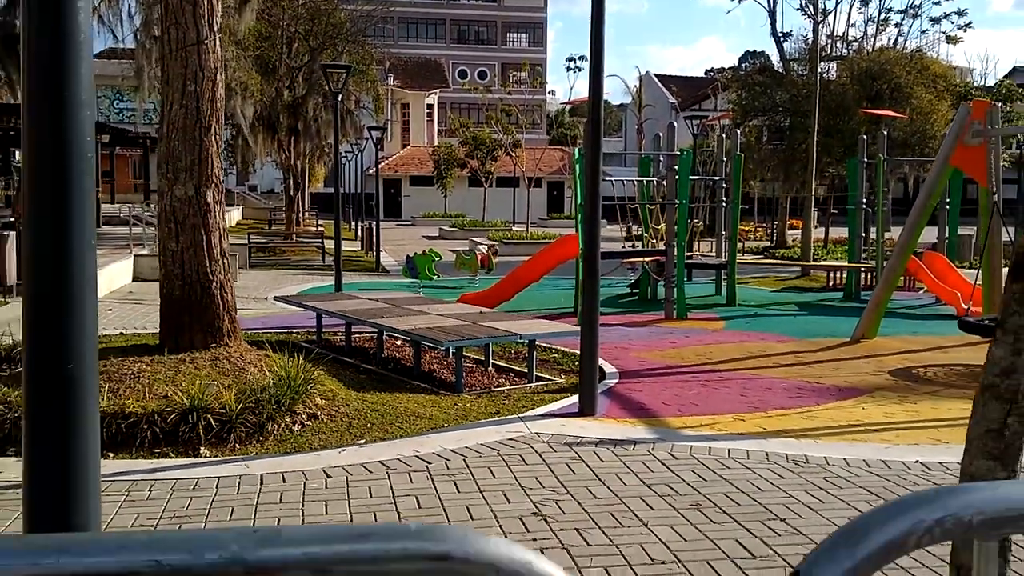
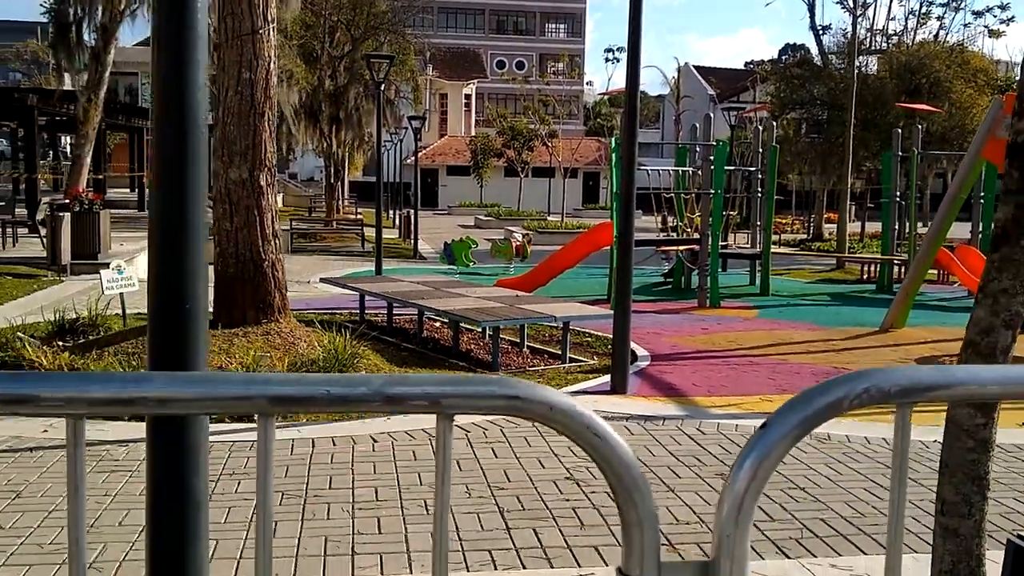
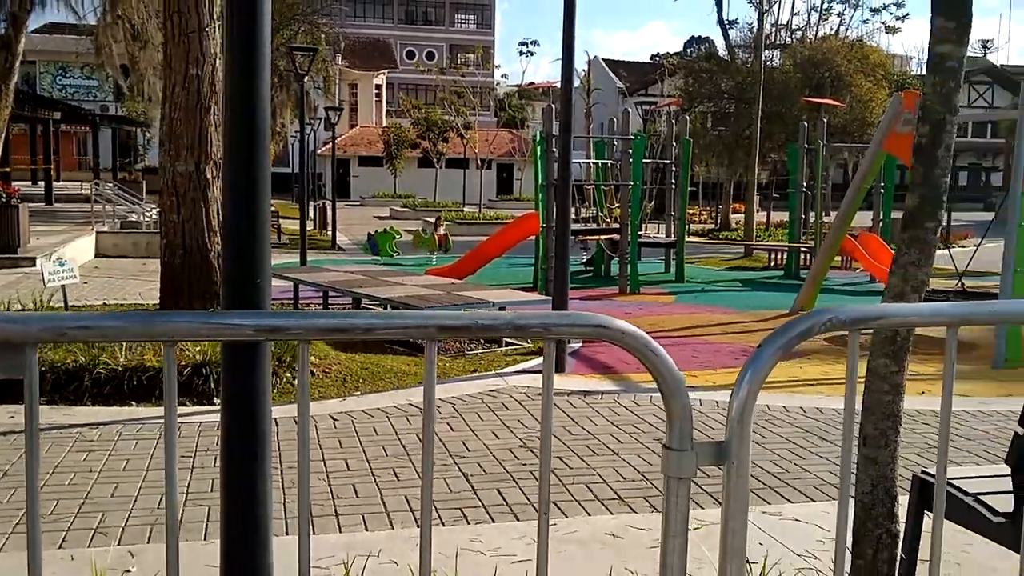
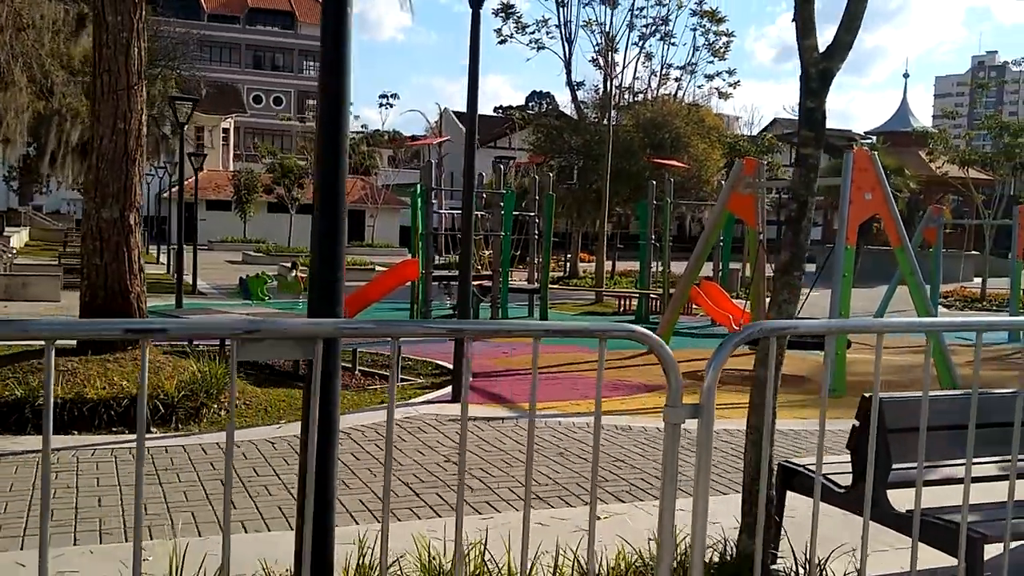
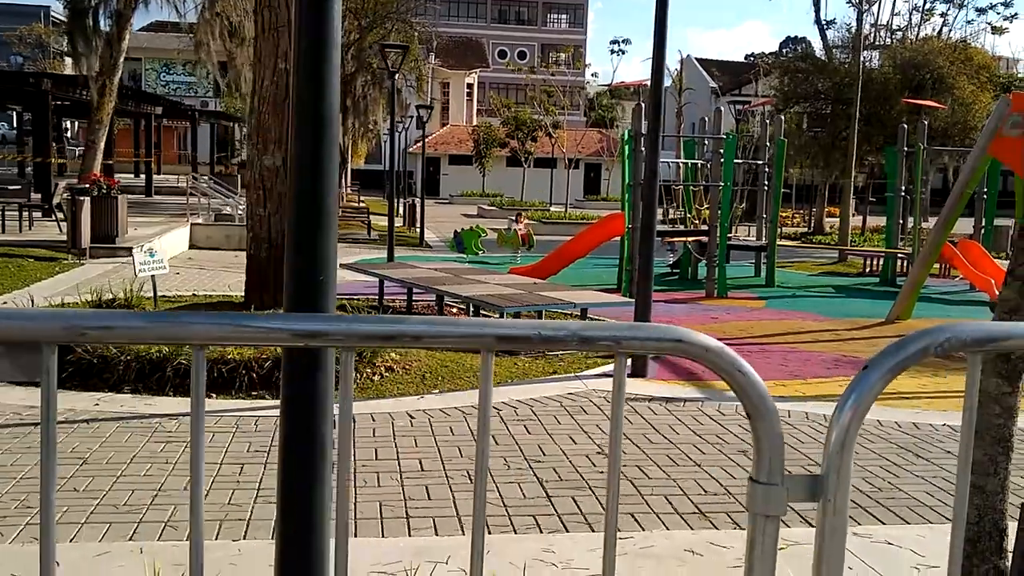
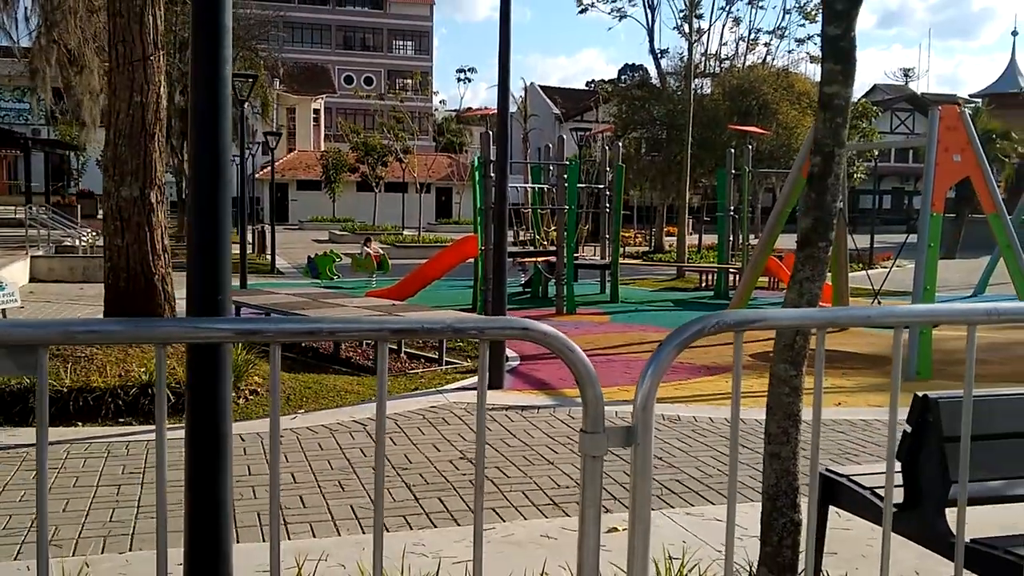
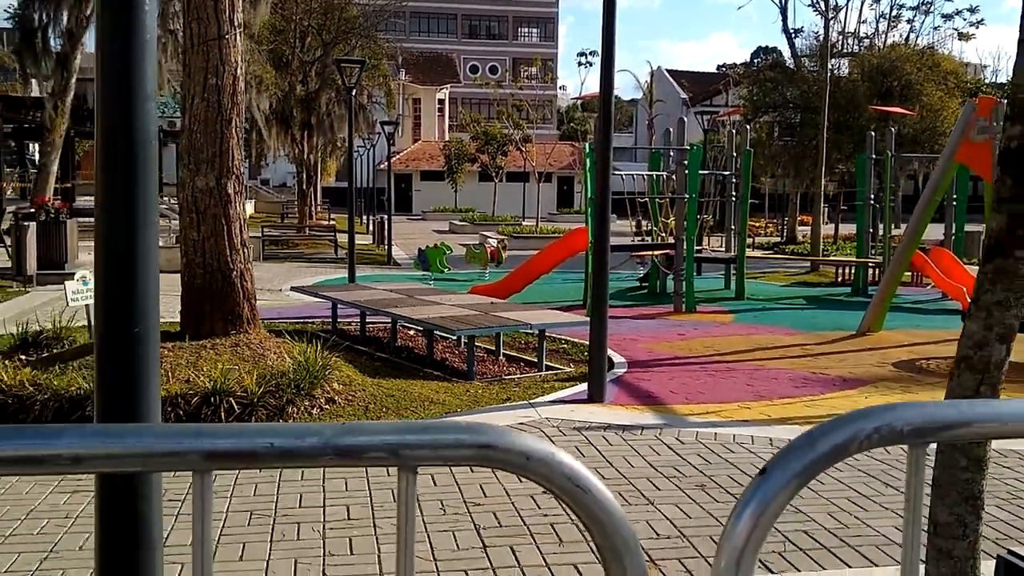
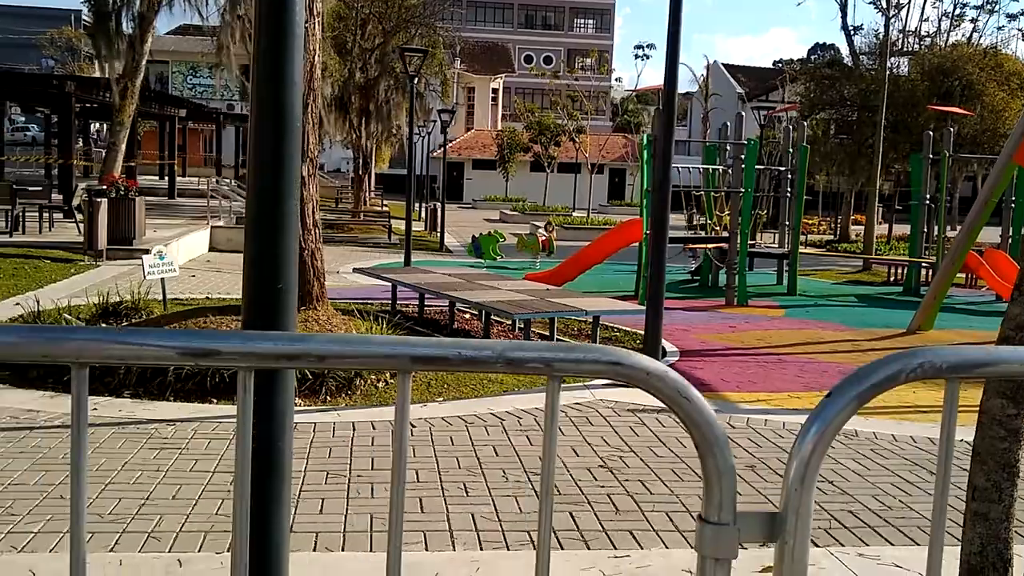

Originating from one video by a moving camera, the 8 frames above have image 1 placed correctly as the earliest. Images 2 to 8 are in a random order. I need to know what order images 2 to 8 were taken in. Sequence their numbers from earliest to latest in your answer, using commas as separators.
7, 2, 8, 5, 3, 6, 4
